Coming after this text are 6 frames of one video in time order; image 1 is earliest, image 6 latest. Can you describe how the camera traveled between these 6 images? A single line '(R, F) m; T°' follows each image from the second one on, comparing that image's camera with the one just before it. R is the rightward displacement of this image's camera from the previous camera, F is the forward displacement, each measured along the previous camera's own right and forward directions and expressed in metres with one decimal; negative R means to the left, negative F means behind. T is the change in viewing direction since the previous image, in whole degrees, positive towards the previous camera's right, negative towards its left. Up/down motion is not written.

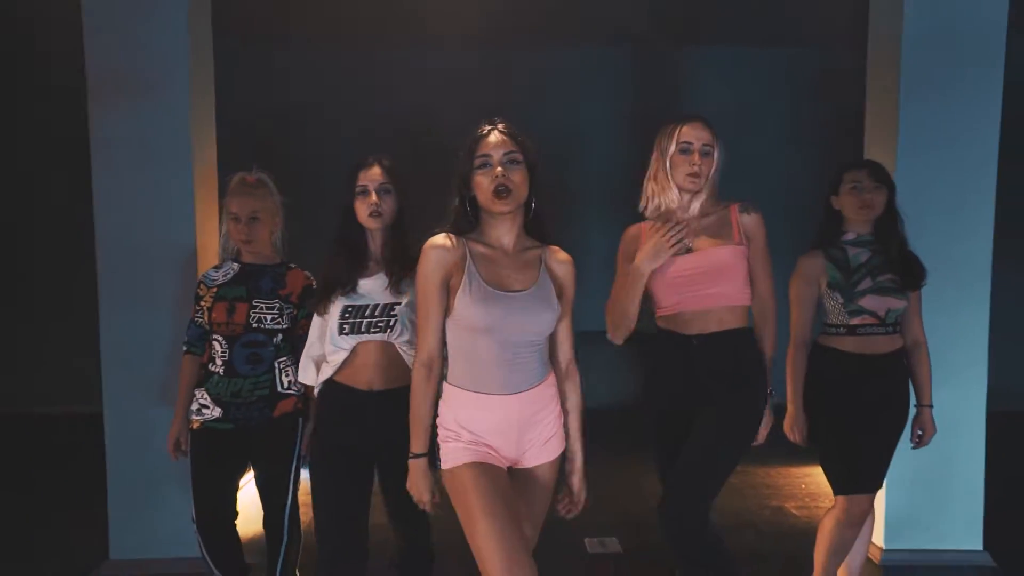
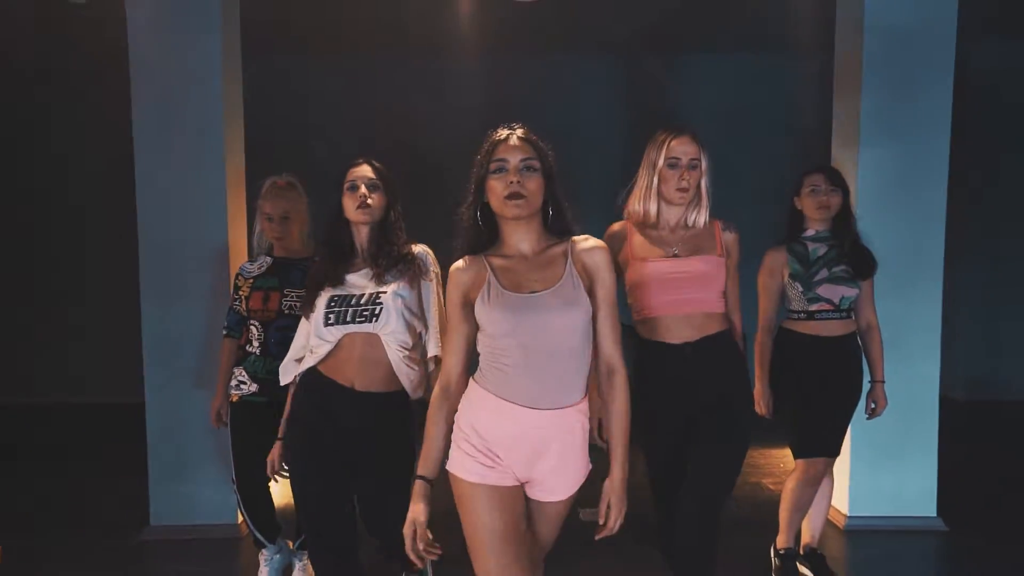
(0.0, -0.3) m; 0°
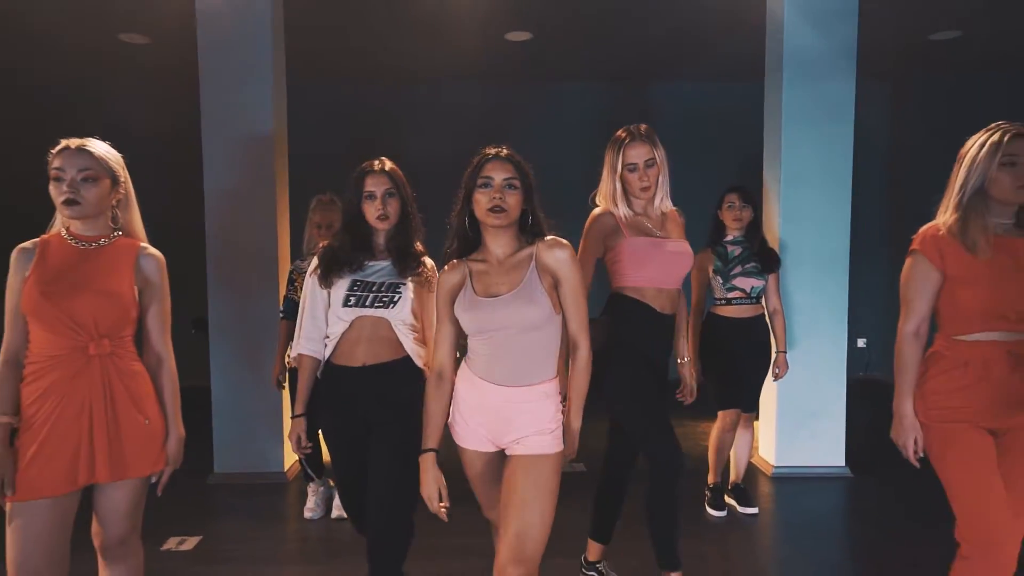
(+0.1, -0.8) m; 0°
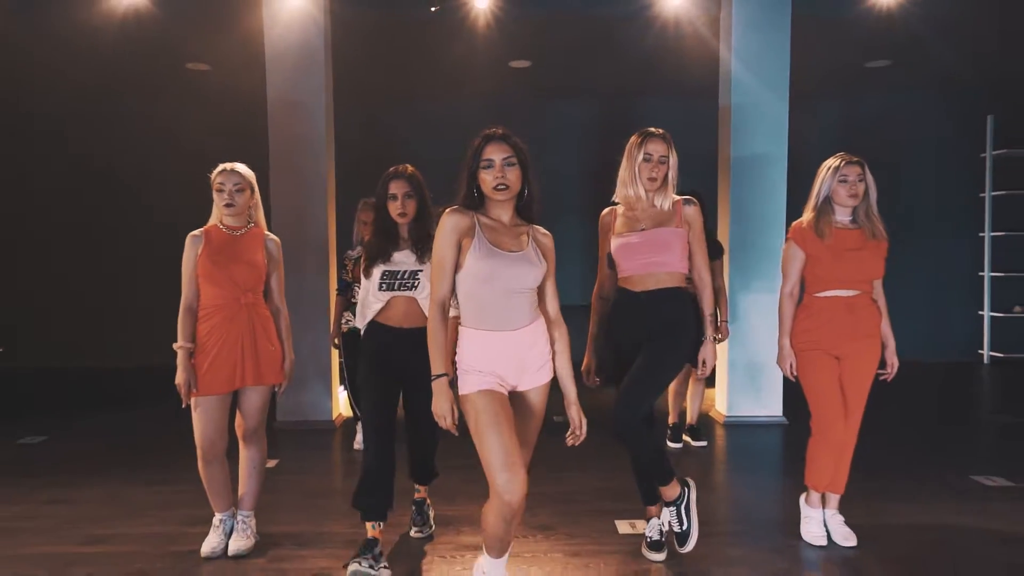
(0.0, -0.9) m; 0°
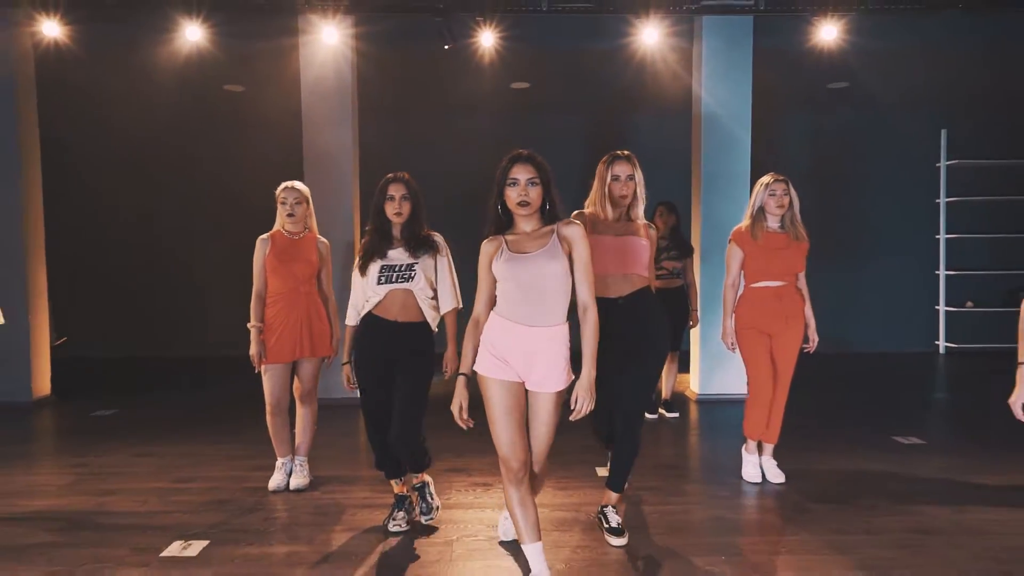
(0.0, -0.7) m; 0°
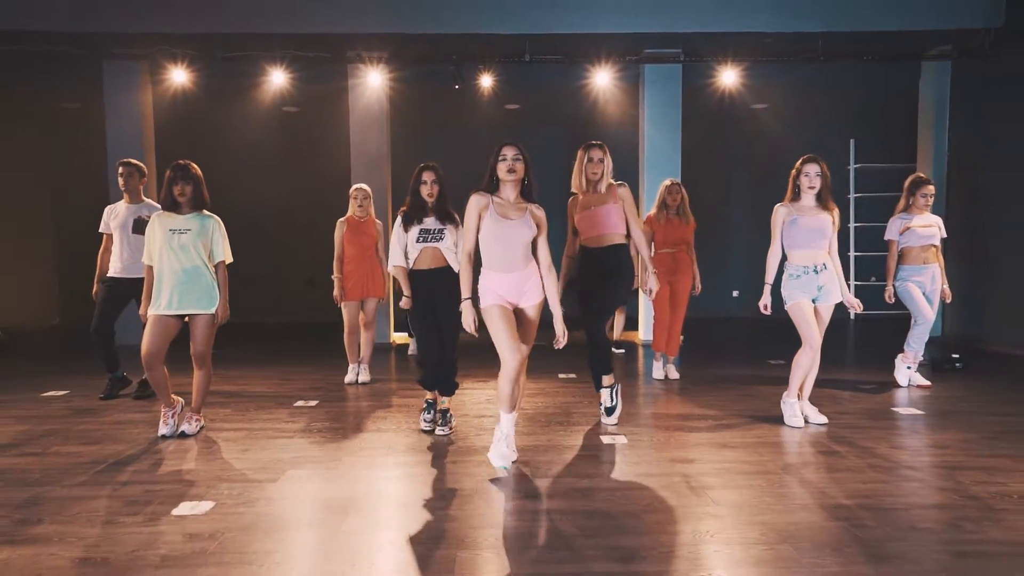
(+0.1, -1.9) m; 0°
